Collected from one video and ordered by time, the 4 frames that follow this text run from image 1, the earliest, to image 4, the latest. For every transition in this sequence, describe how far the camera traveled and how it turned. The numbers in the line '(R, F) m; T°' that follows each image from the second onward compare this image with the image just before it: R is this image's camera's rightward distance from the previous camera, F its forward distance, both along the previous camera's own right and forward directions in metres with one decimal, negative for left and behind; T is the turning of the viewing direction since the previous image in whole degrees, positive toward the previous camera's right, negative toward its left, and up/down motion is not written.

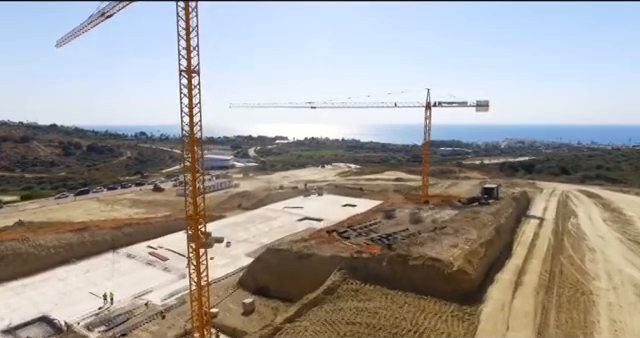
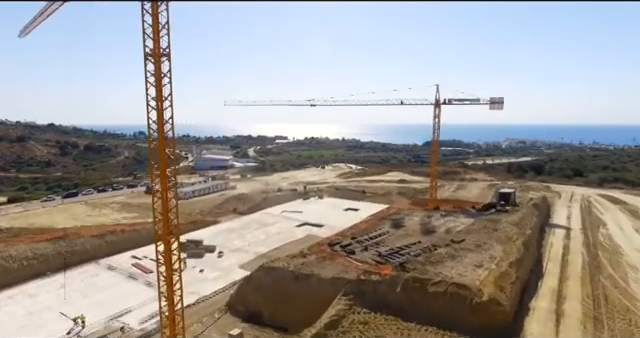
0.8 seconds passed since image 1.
(-0.1, +3.1) m; 0°
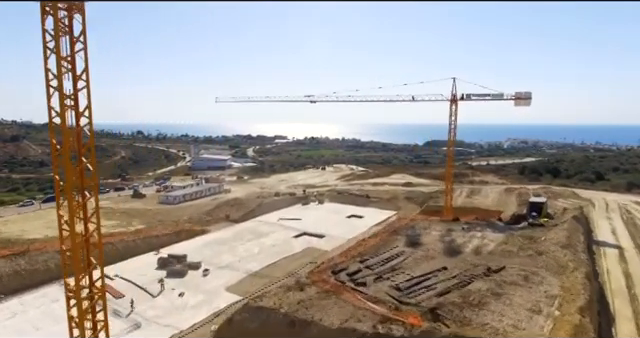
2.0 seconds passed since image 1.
(-0.1, +4.5) m; 0°
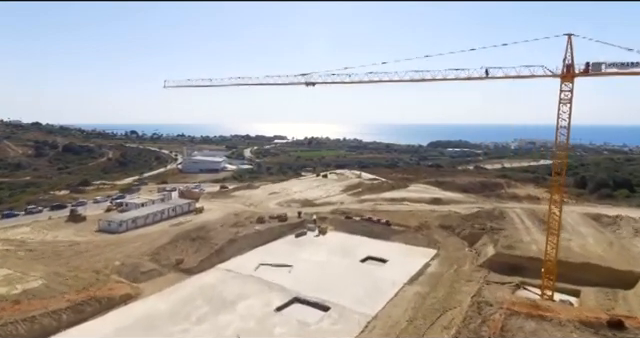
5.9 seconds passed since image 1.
(-0.1, +15.3) m; 0°
